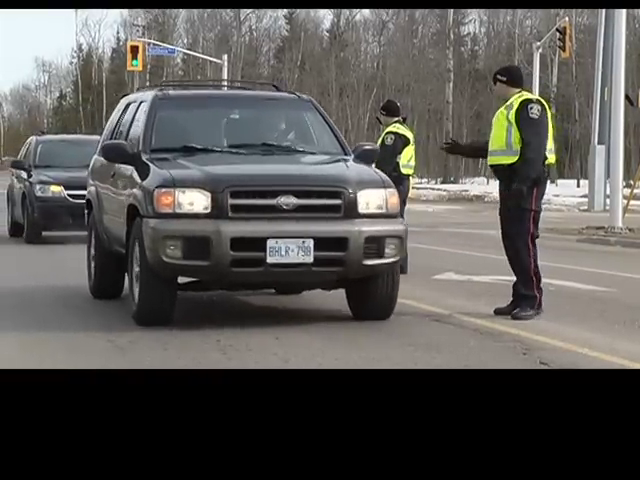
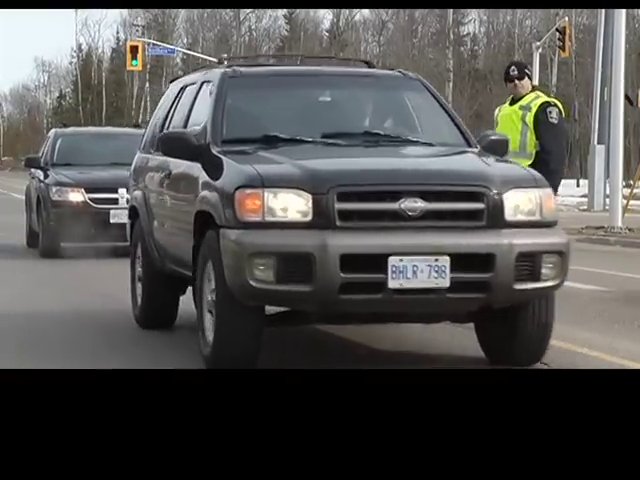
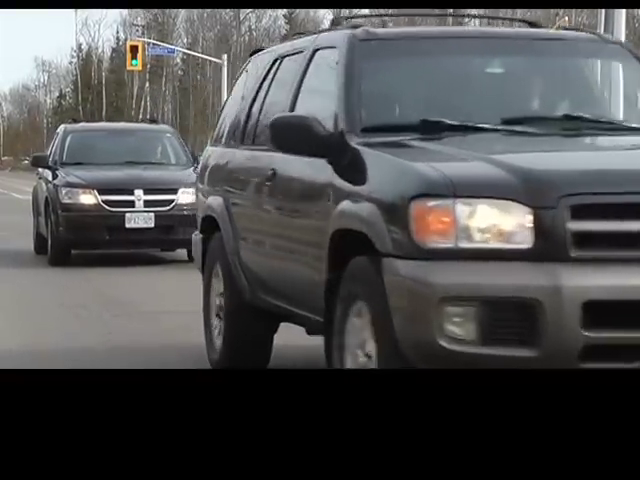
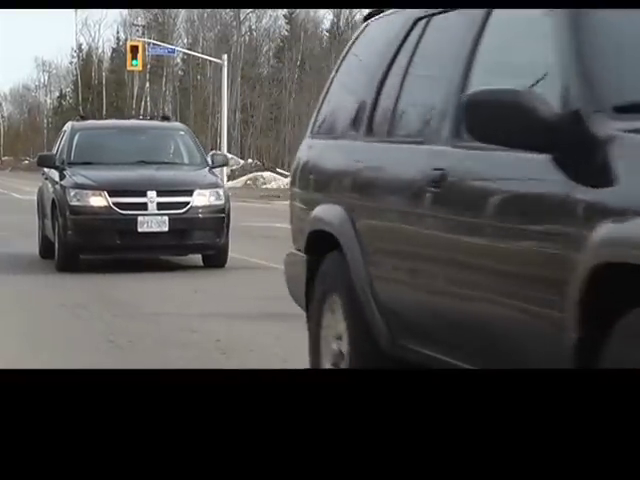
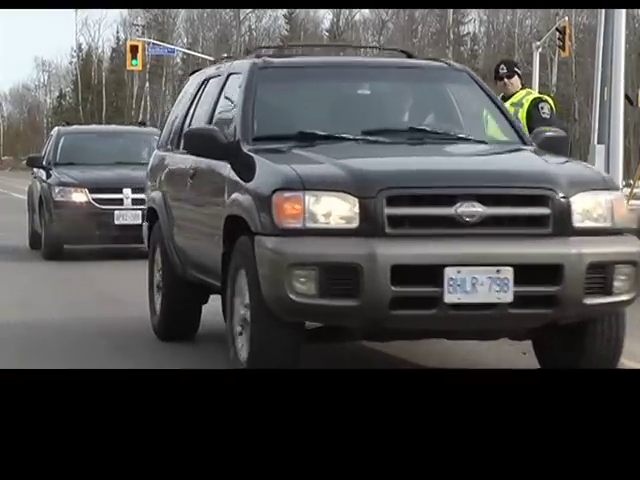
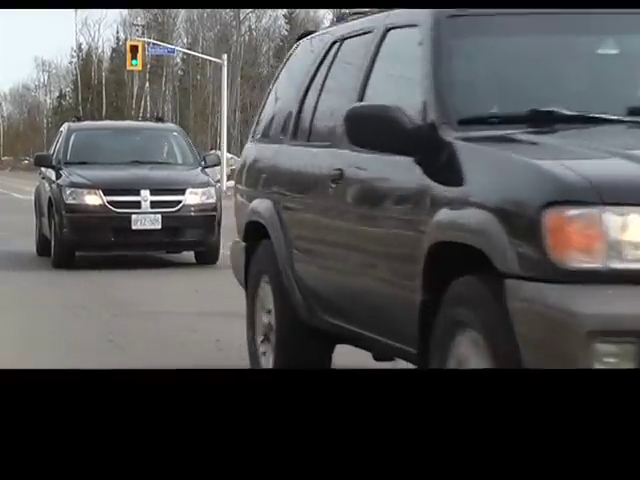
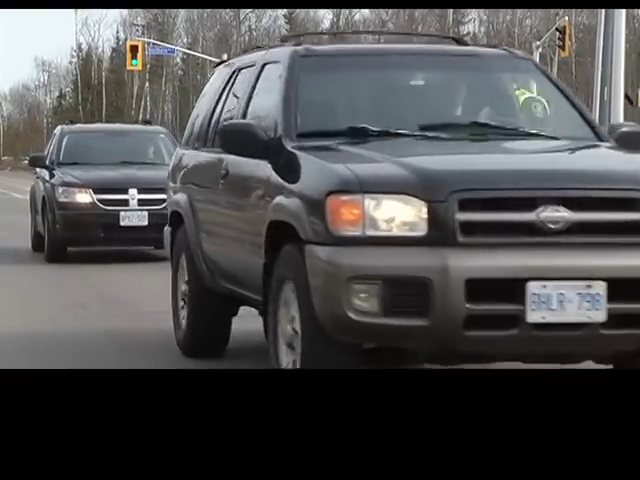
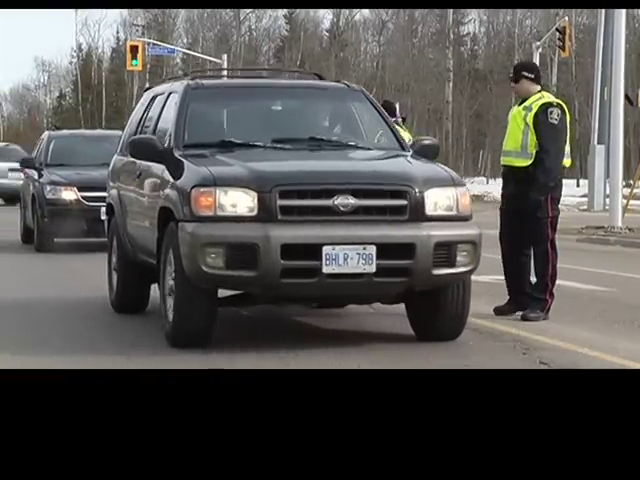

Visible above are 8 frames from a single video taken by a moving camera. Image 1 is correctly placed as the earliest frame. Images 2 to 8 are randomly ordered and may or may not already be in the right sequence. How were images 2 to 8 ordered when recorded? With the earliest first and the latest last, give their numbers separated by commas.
8, 2, 5, 7, 3, 6, 4
